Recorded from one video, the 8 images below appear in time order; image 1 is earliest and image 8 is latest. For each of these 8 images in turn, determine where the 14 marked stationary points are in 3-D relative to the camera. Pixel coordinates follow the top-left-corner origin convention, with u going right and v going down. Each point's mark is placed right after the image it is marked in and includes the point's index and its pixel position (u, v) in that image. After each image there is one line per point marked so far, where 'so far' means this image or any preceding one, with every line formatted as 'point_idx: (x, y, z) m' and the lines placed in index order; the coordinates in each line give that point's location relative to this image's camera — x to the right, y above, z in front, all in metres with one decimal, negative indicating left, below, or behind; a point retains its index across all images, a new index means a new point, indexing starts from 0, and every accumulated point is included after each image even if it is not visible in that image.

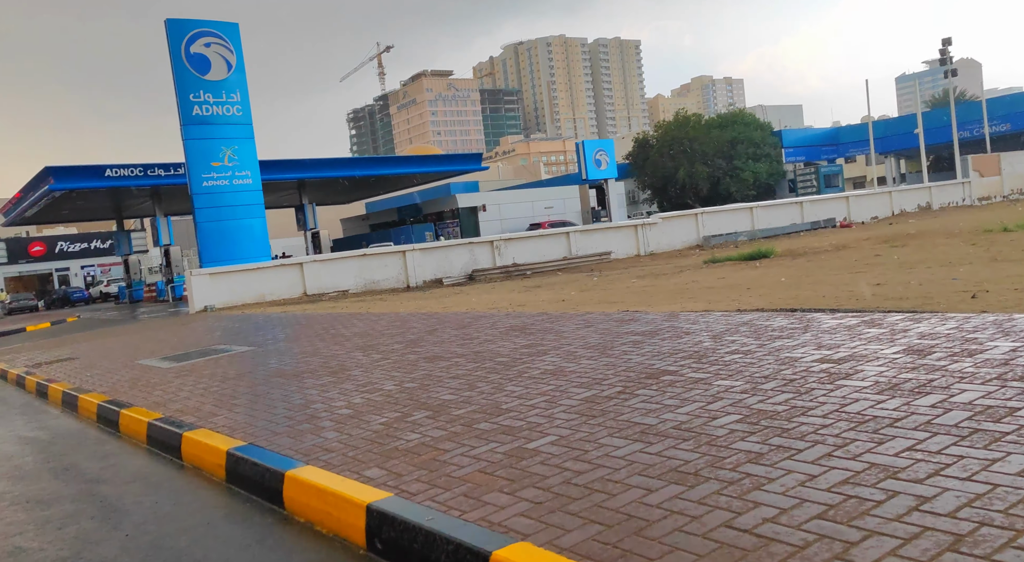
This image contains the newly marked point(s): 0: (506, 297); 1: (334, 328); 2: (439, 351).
0: (-0.2, -0.3, +16.9) m
1: (-2.4, -0.7, +11.4) m
2: (-0.6, -0.6, +7.2) m
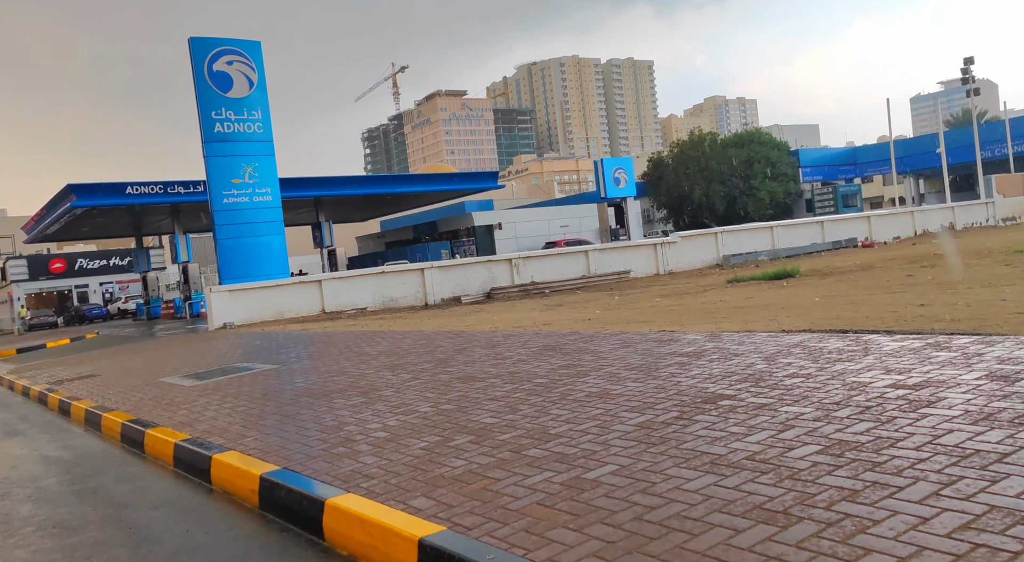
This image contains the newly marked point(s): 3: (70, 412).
0: (+0.3, -0.7, +16.6) m
1: (-2.1, -0.9, +11.2) m
2: (-0.3, -0.8, +7.0) m
3: (-5.3, -1.6, +9.7) m
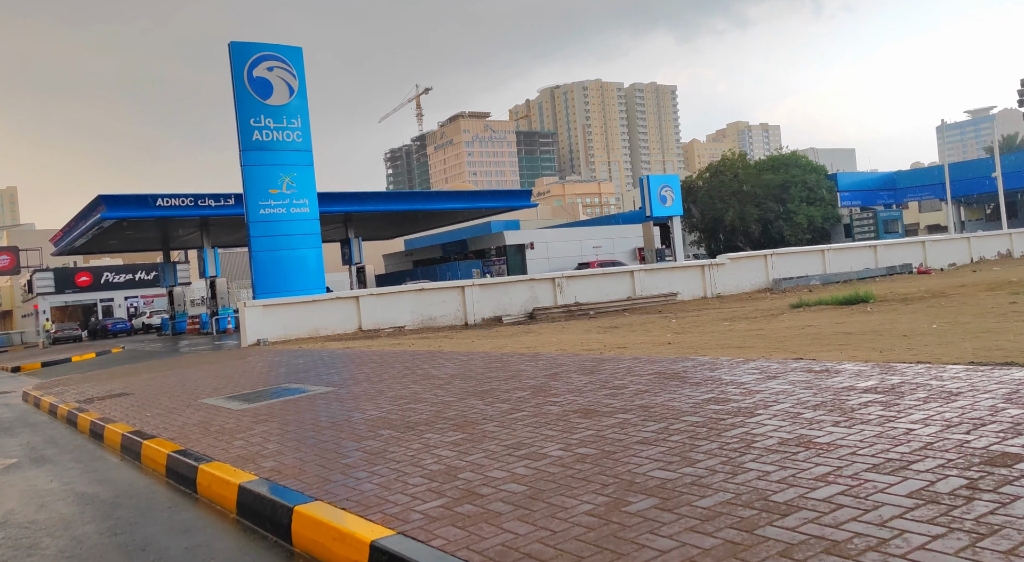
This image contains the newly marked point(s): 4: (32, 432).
0: (+1.4, -1.1, +15.5) m
1: (-1.1, -1.1, +10.1) m
2: (+0.5, -0.9, +5.8) m
3: (-4.3, -1.6, +8.7) m
4: (-6.0, -1.9, +10.3) m
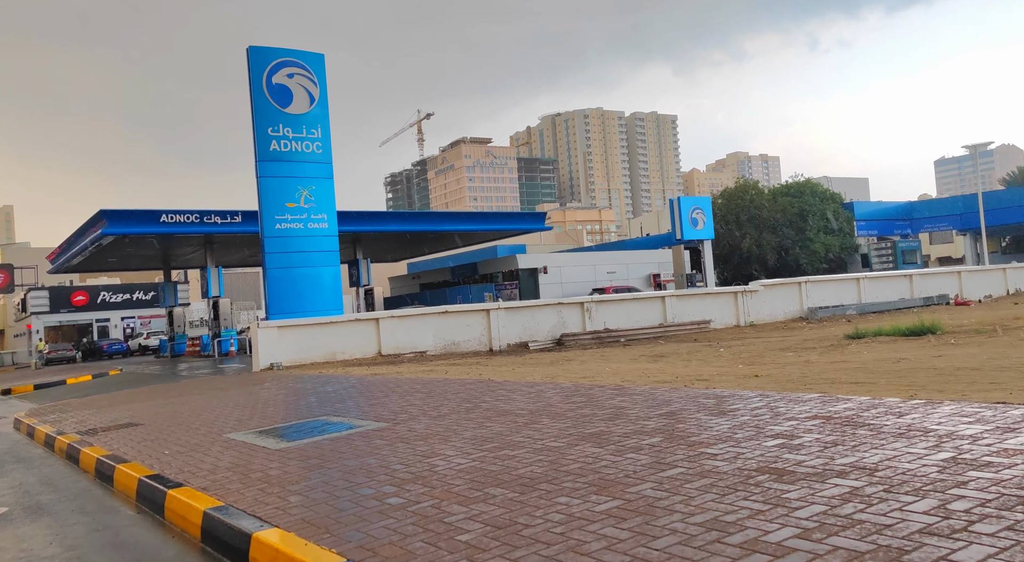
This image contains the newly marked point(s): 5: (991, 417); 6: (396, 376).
0: (+2.2, -1.5, +14.1) m
1: (-0.3, -1.3, +8.7) m
2: (+1.4, -1.0, +4.4) m
3: (-3.5, -1.7, +7.2) m
4: (-5.2, -2.1, +8.9) m
5: (+2.8, -0.8, +4.8) m
6: (-2.1, -1.7, +14.9) m
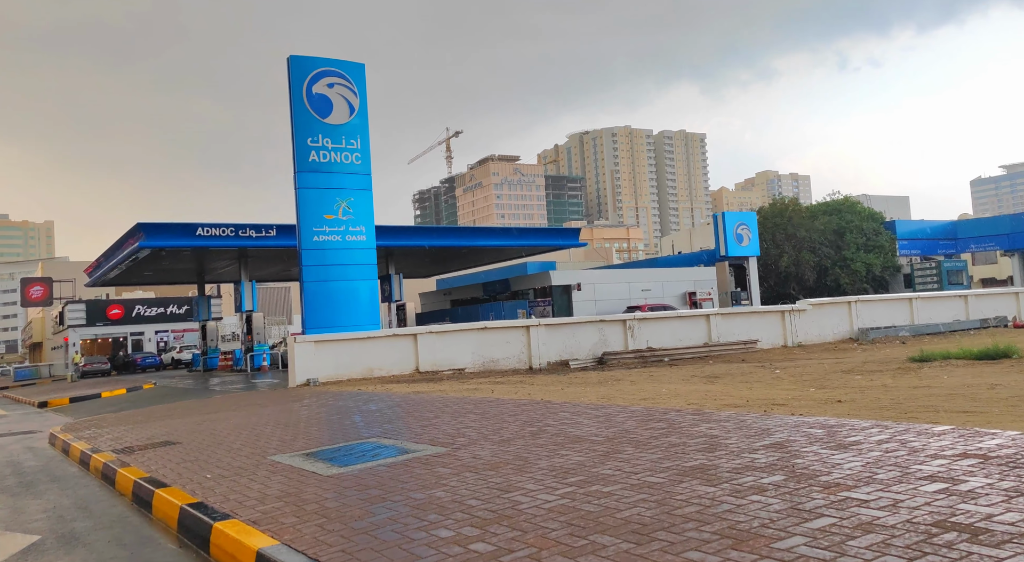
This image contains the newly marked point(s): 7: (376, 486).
0: (+3.0, -1.8, +13.3) m
1: (+0.4, -1.4, +8.0) m
2: (+1.9, -1.0, +3.7) m
3: (-2.9, -1.8, +6.6) m
4: (-4.6, -2.1, +8.3) m
5: (+3.3, -0.9, +4.0) m
6: (-1.3, -2.0, +14.2) m
7: (-1.0, -1.5, +5.9) m
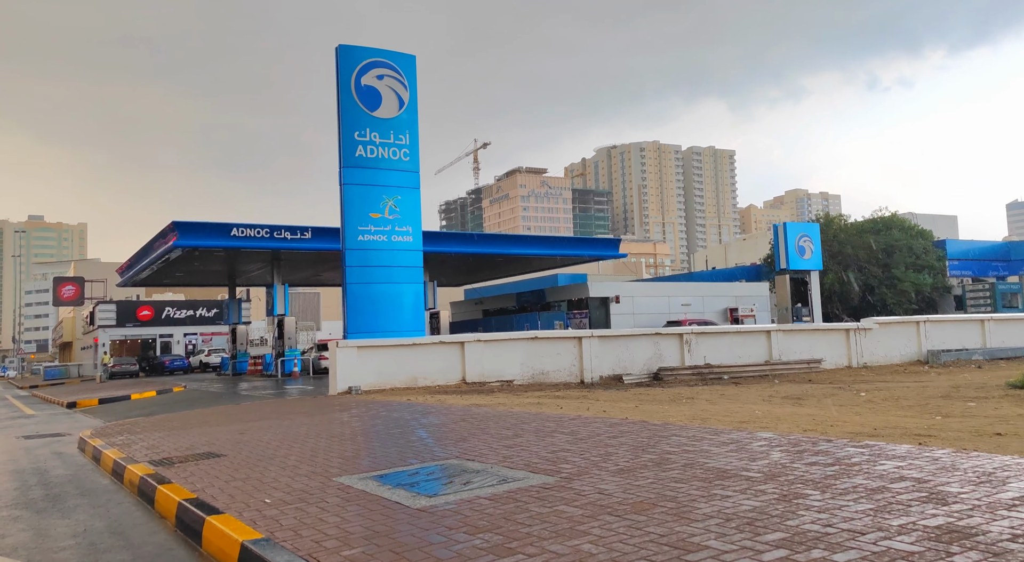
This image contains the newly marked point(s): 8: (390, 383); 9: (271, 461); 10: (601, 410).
0: (+4.1, -1.9, +11.8) m
1: (+1.3, -1.4, +6.7) m
2: (+2.7, -1.0, +2.3) m
3: (-2.0, -1.7, +5.4) m
4: (-3.7, -2.0, +7.1) m
5: (+4.2, -0.9, +2.6) m
6: (-0.2, -2.0, +13.0) m
7: (-0.1, -1.4, +4.6) m
8: (-2.9, -2.4, +19.4) m
9: (-2.4, -1.8, +8.1) m
10: (+1.4, -2.0, +12.5) m
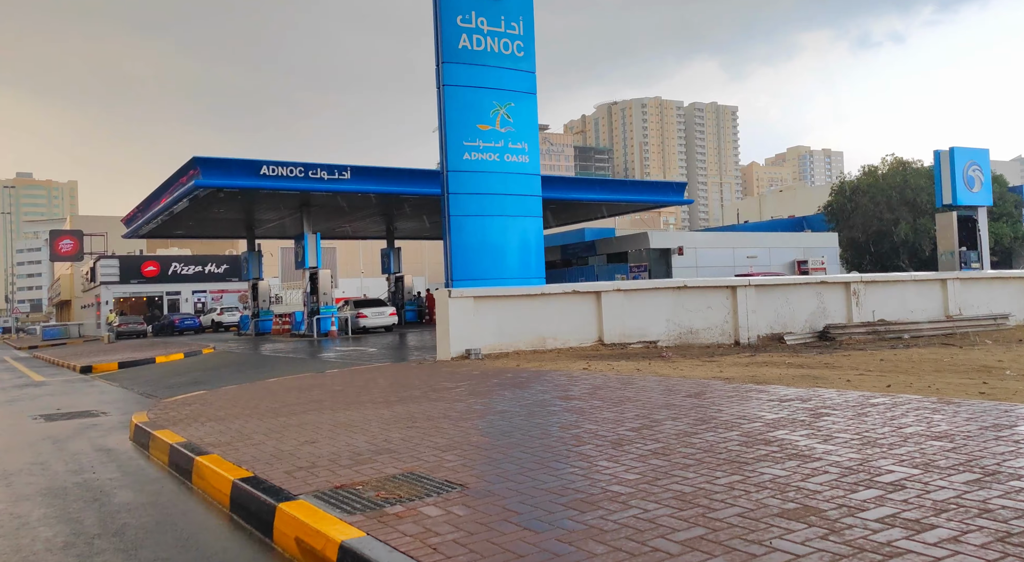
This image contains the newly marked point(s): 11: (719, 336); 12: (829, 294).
0: (+7.0, -1.0, +7.5) m
1: (+4.2, -0.8, +2.3) m
2: (+5.6, -0.6, -2.1) m
3: (+0.9, -1.2, +1.0) m
4: (-0.7, -1.4, +2.8) m
5: (+7.1, -0.5, -1.8) m
6: (+2.7, -1.1, +8.6) m
7: (+2.8, -0.9, +0.3) m
8: (0.0, -1.1, +15.1) m
9: (+0.5, -1.1, +3.7) m
10: (+4.3, -1.1, +8.2) m
11: (+4.3, -1.1, +17.0) m
12: (+7.1, -0.3, +18.4) m
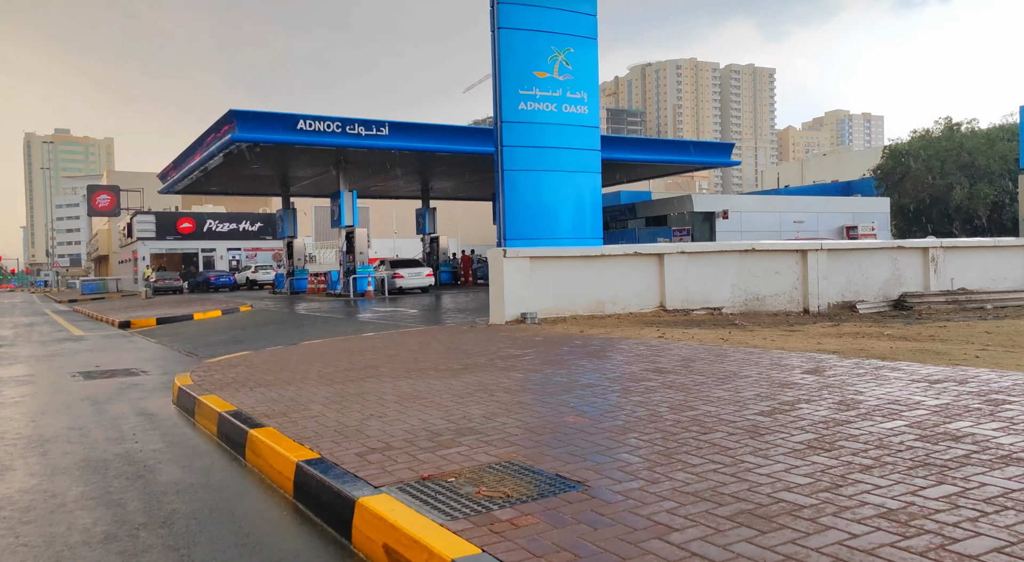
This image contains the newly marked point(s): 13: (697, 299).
0: (+7.7, -0.8, +6.4) m
1: (+4.8, -0.7, +1.3) m
2: (+6.0, -0.8, -3.1) m
3: (+1.4, -1.1, +0.1) m
4: (-0.2, -1.2, +1.9) m
5: (+7.5, -0.7, -2.9) m
6: (+3.5, -0.7, +7.6) m
7: (+3.2, -0.9, -0.7) m
8: (+1.0, -0.4, +14.2) m
9: (+1.1, -0.9, +2.8) m
10: (+5.0, -0.8, +7.2) m
11: (+5.4, -0.4, +15.9) m
12: (+8.3, +0.4, +17.2) m
13: (+3.5, -0.3, +15.2) m
